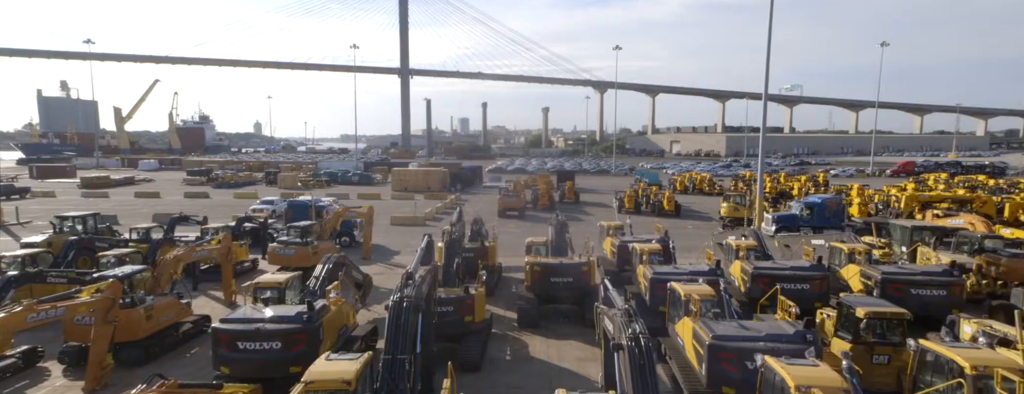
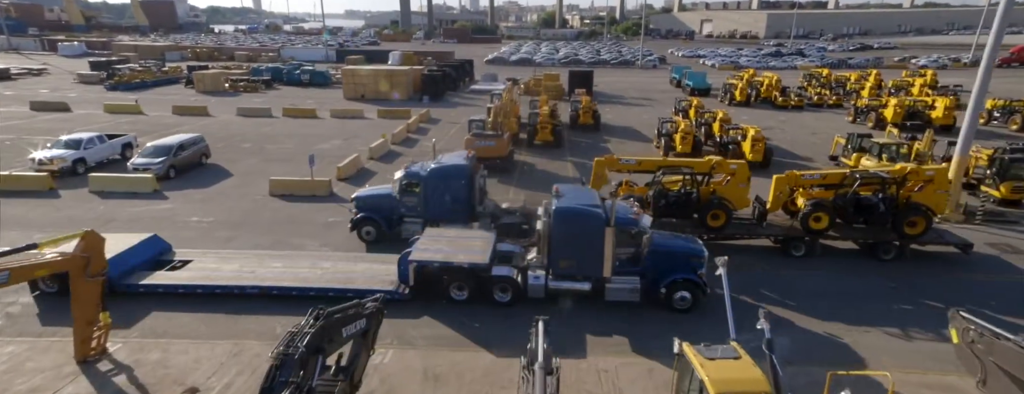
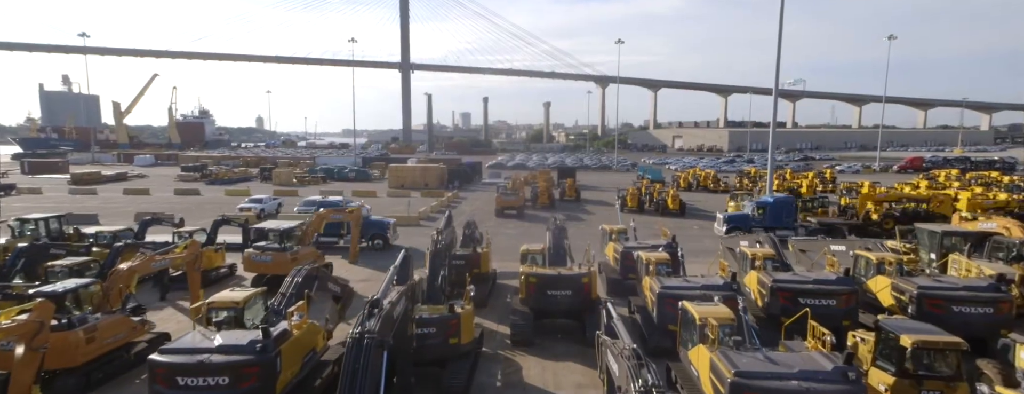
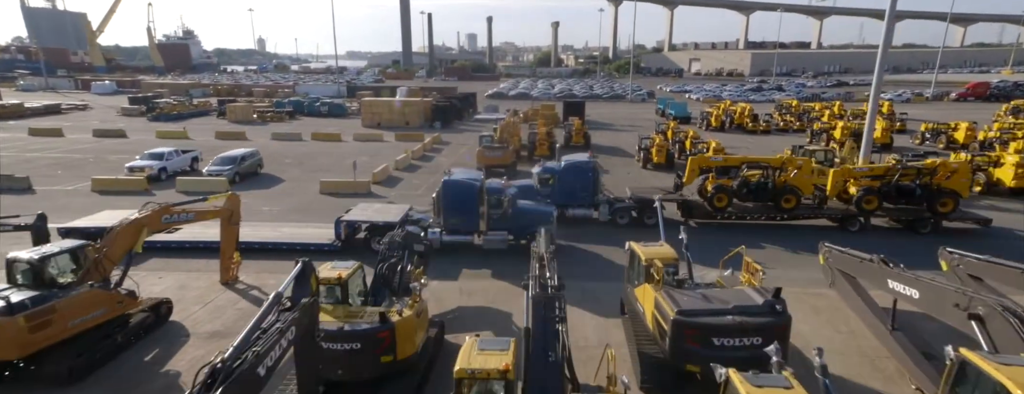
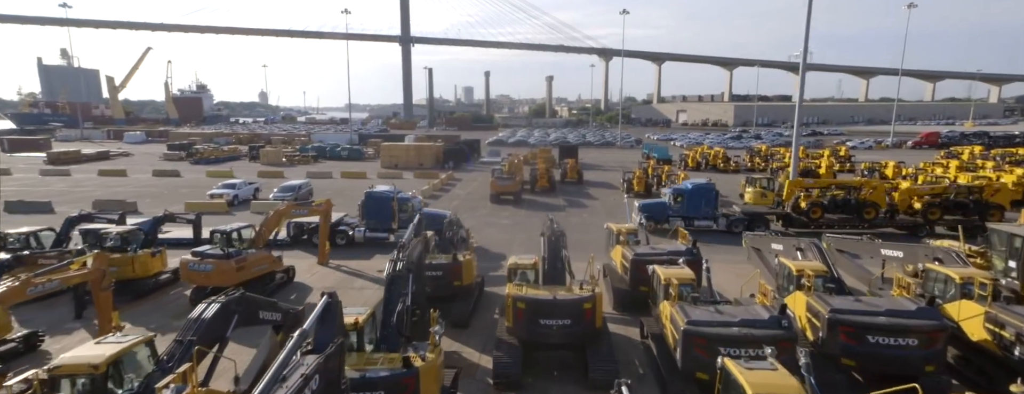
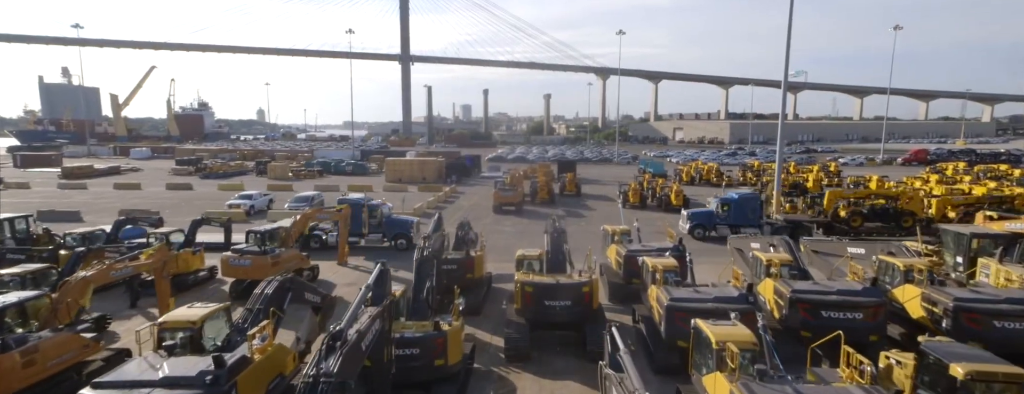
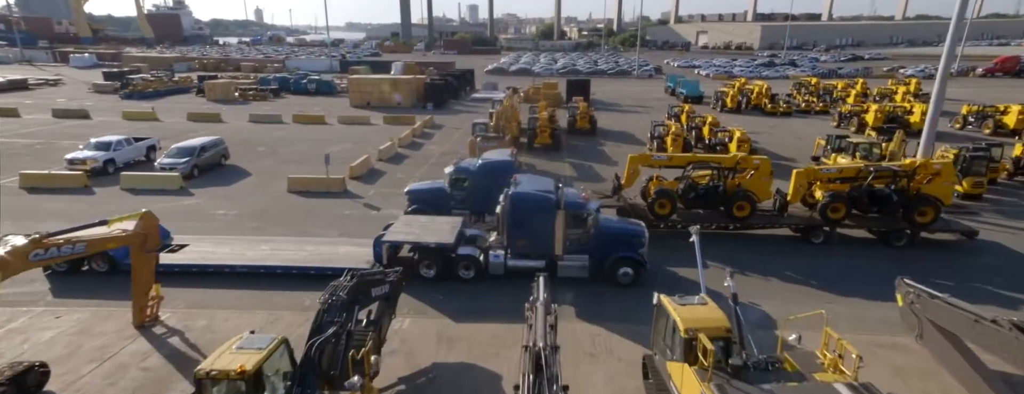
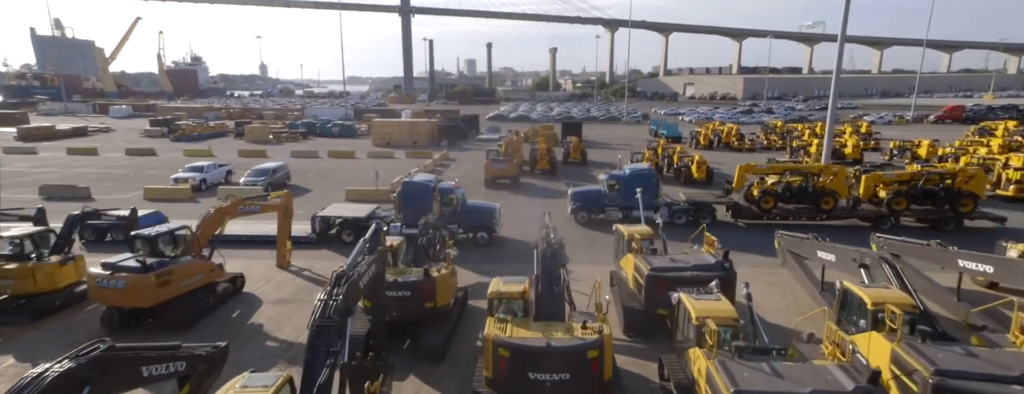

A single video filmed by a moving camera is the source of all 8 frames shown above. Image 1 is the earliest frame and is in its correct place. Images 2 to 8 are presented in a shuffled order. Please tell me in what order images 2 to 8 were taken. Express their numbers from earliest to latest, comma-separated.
3, 6, 5, 8, 4, 7, 2
